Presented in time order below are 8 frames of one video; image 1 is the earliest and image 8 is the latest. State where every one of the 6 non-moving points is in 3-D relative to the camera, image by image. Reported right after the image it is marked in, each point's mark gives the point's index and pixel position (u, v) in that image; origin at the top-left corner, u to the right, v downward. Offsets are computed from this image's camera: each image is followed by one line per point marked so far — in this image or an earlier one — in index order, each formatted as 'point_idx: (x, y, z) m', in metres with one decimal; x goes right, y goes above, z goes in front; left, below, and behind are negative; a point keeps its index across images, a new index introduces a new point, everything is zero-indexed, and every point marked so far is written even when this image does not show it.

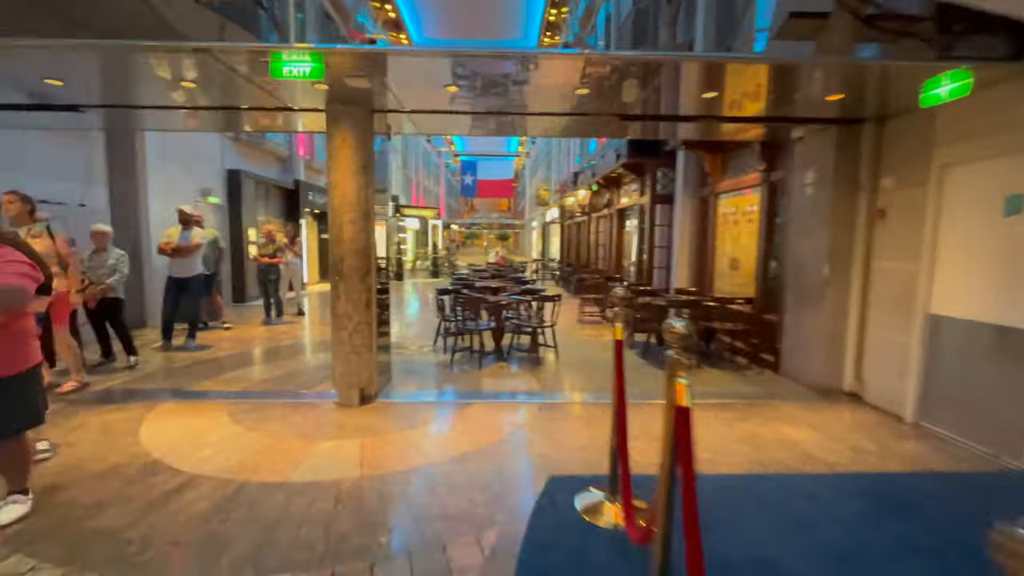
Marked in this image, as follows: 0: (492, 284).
0: (-0.4, +0.1, +8.7) m
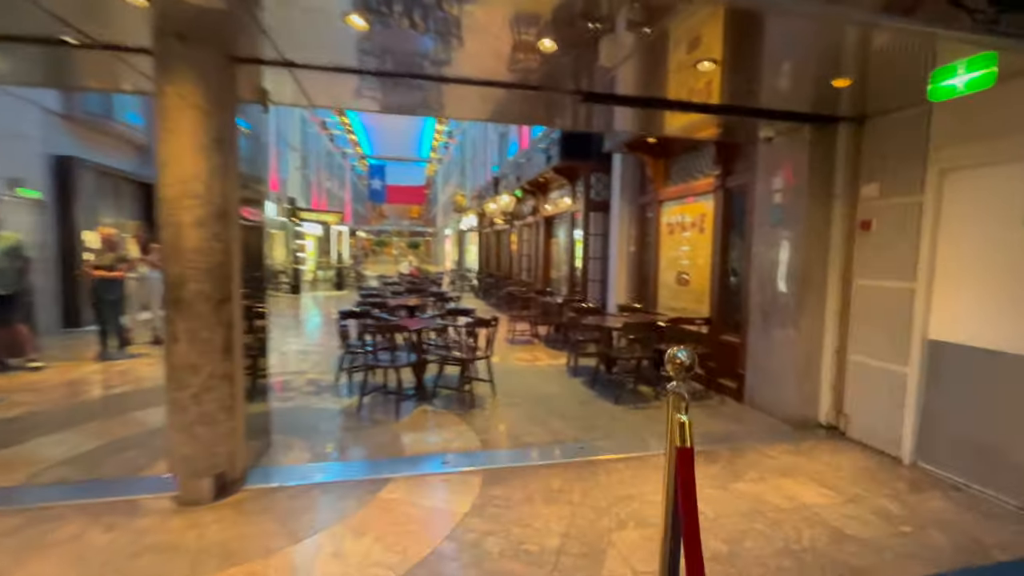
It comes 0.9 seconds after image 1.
0: (-1.7, -0.2, +7.4) m
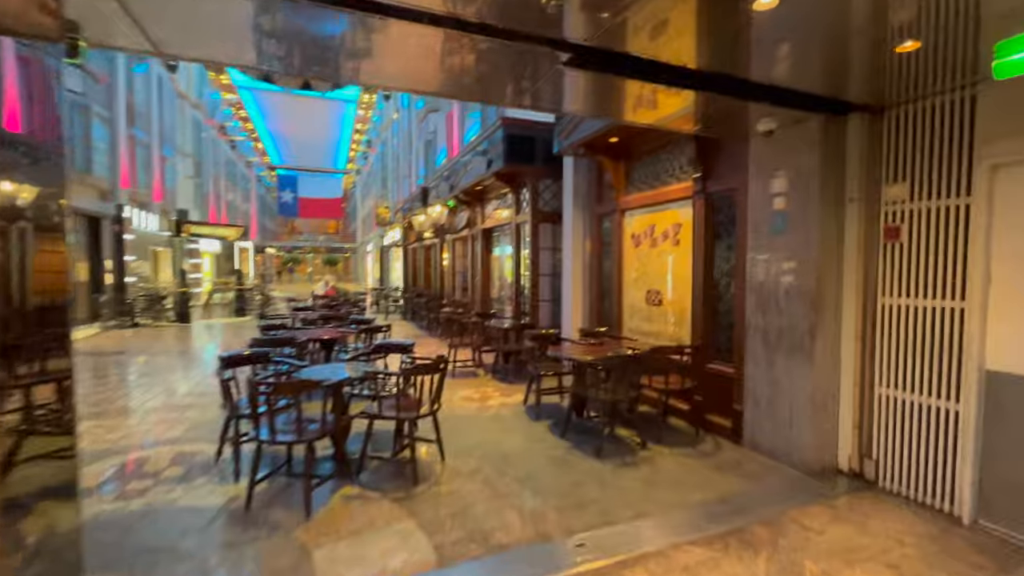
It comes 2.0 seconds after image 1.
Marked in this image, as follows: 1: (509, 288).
0: (-2.4, -0.6, +5.9) m
1: (0.0, 0.0, +8.1) m
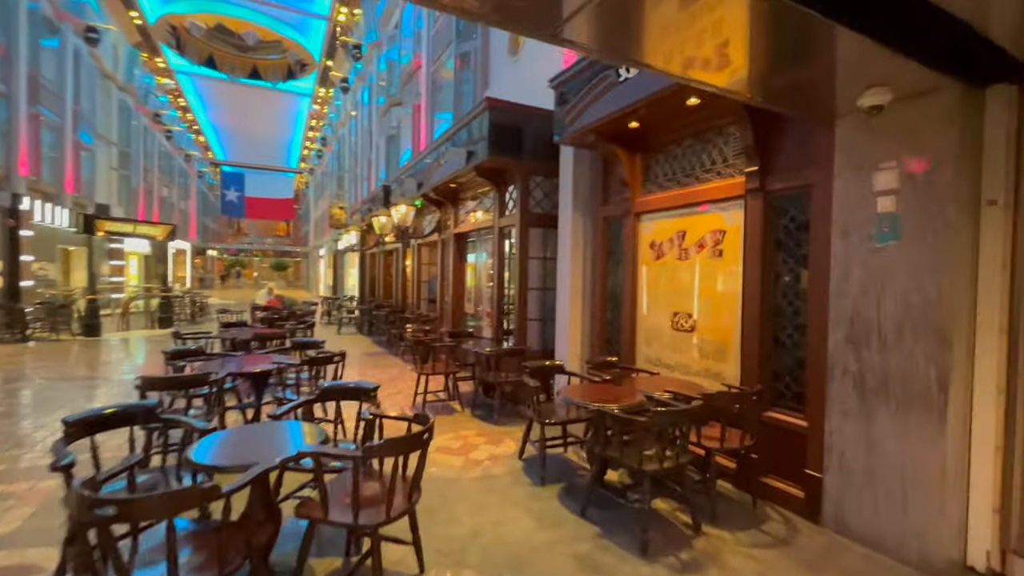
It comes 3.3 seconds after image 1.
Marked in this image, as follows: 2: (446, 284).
0: (-2.5, -0.7, +4.5) m
1: (-0.3, -0.2, +6.9) m
2: (-1.2, +0.1, +8.5) m
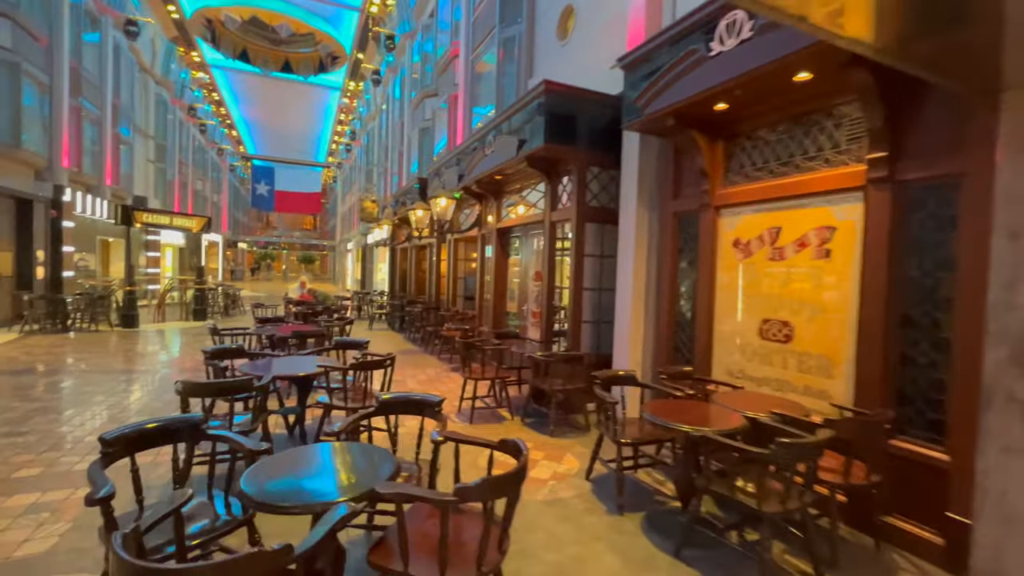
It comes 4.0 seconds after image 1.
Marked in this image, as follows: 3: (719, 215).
0: (-2.0, -0.7, +4.2) m
1: (+0.3, -0.2, +6.5) m
2: (-0.5, +0.1, +8.1) m
3: (+1.9, +0.7, +4.2) m
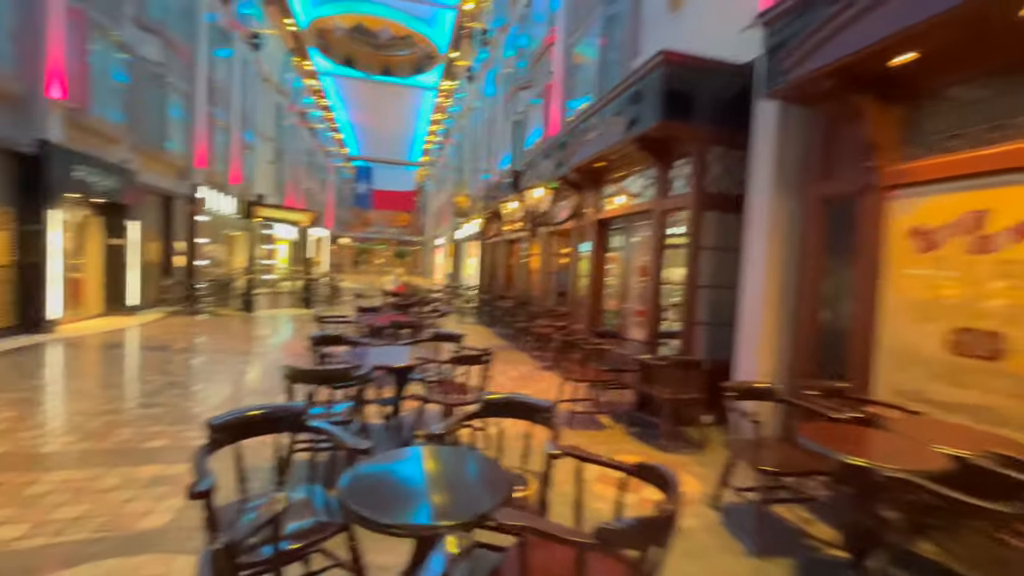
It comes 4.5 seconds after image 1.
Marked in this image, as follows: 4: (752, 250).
0: (-1.0, -0.6, +4.1) m
1: (+1.6, -0.1, +5.9) m
2: (+1.2, +0.2, +7.7) m
3: (+2.8, +0.7, +3.4) m
4: (+2.3, +0.3, +4.3) m
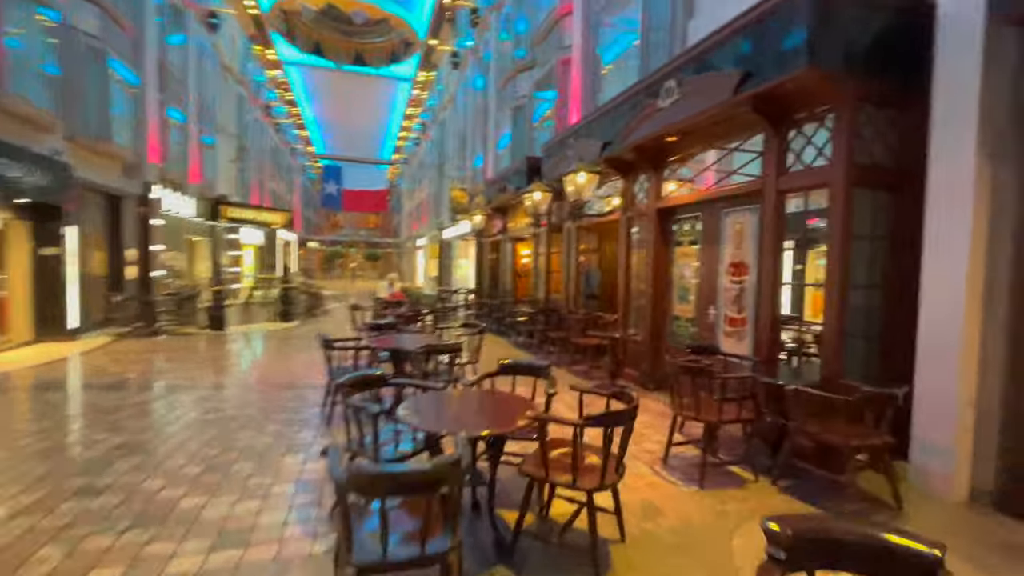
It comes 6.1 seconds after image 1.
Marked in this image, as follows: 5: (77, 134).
0: (-0.2, -0.7, +2.7) m
1: (+2.3, -0.2, +4.7) m
2: (+1.7, +0.2, +6.5) m
3: (+3.6, +0.7, +2.3) m
4: (+3.1, +0.3, +3.2) m
5: (-8.7, +3.1, +9.2) m
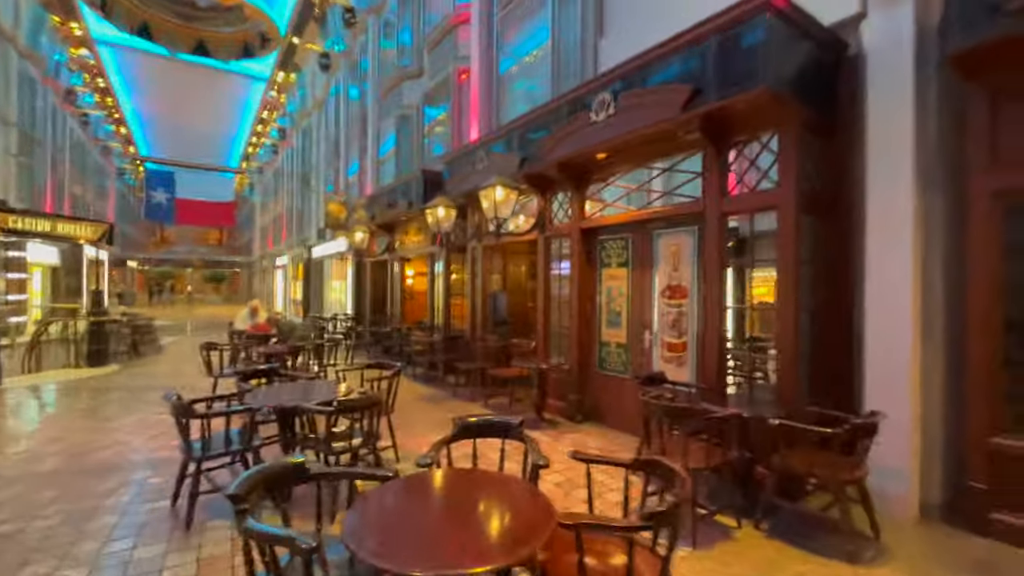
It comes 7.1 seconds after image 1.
0: (-0.2, -0.9, +1.9) m
1: (+1.6, -0.4, +4.5) m
2: (+0.6, -0.2, +6.1) m
3: (+3.5, +0.6, +2.6) m
4: (+2.8, +0.2, +3.3) m
5: (-10.3, +2.5, +5.9) m
